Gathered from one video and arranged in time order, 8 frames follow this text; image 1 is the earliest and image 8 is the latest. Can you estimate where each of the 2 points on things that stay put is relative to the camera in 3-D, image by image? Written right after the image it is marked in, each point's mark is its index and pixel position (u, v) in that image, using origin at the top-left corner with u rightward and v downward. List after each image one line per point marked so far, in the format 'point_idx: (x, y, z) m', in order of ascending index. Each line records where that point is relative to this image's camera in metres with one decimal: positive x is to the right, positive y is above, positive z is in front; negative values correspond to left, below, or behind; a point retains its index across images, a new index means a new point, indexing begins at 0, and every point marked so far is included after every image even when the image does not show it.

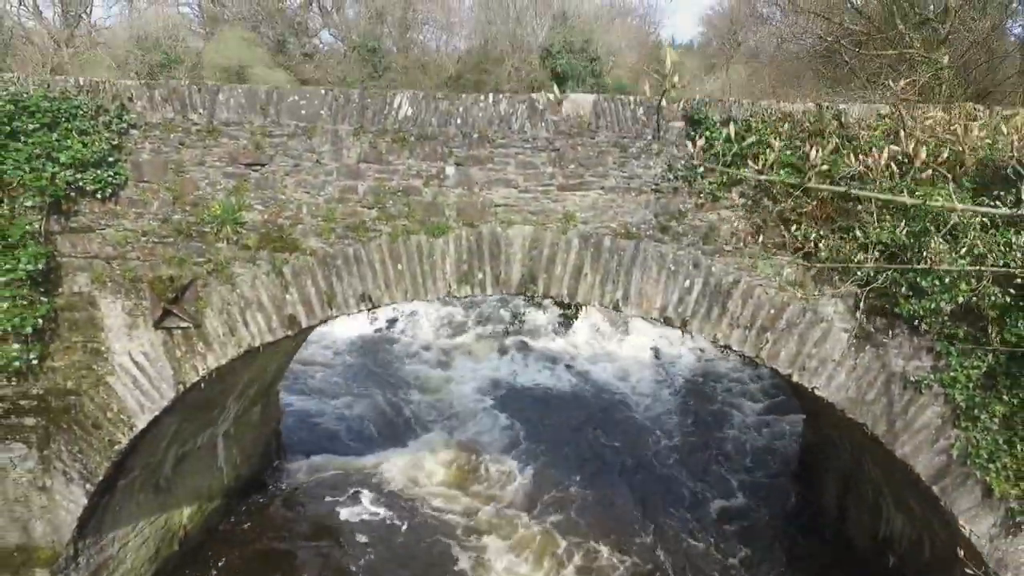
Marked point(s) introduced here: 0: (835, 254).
0: (+1.7, +0.2, +3.2) m
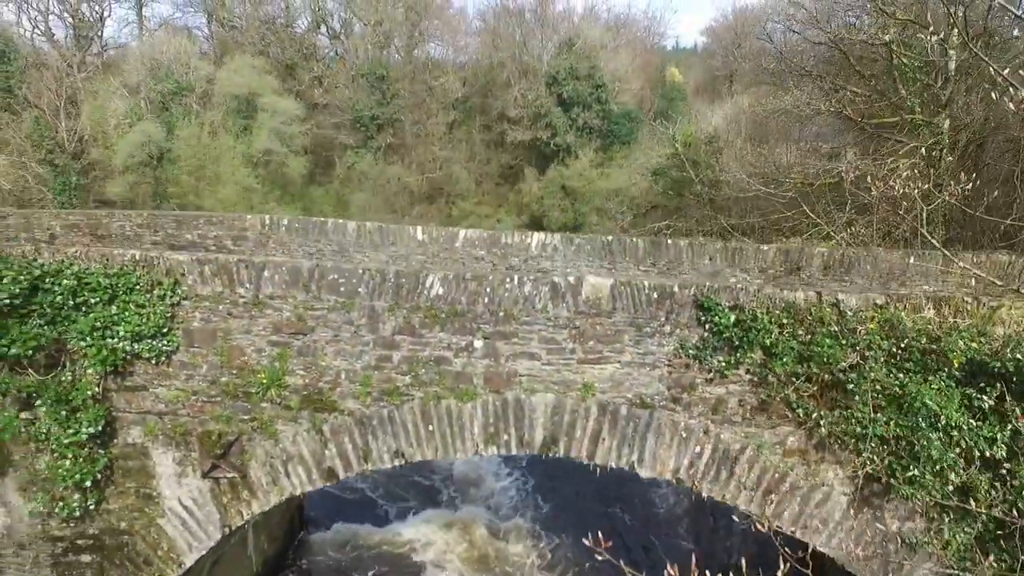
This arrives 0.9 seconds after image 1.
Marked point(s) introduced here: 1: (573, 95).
0: (+1.8, -0.8, +3.5) m
1: (+2.1, +5.7, +24.4) m
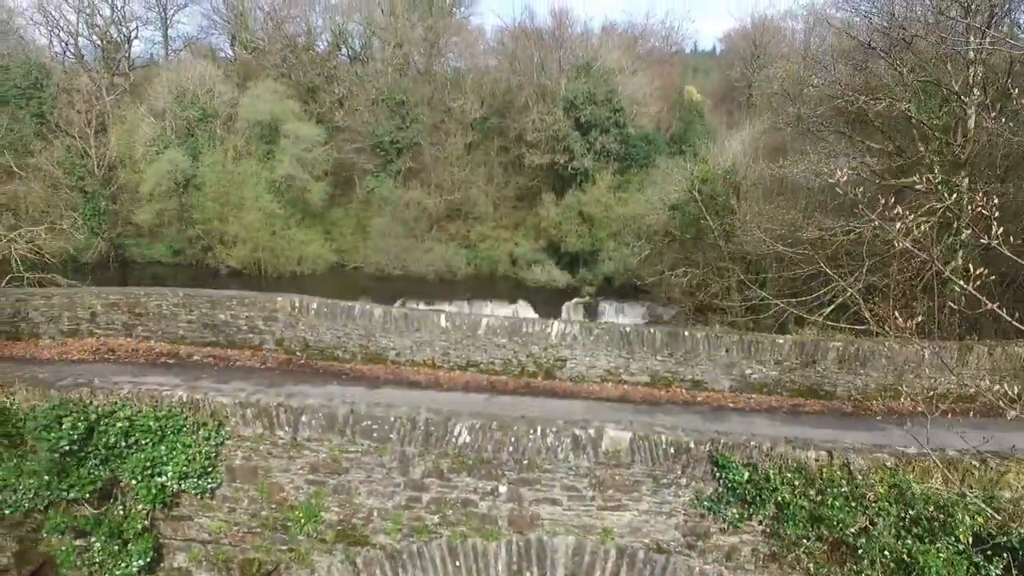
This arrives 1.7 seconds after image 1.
0: (+2.0, -1.8, +3.6) m
1: (+2.9, +4.8, +24.6) m
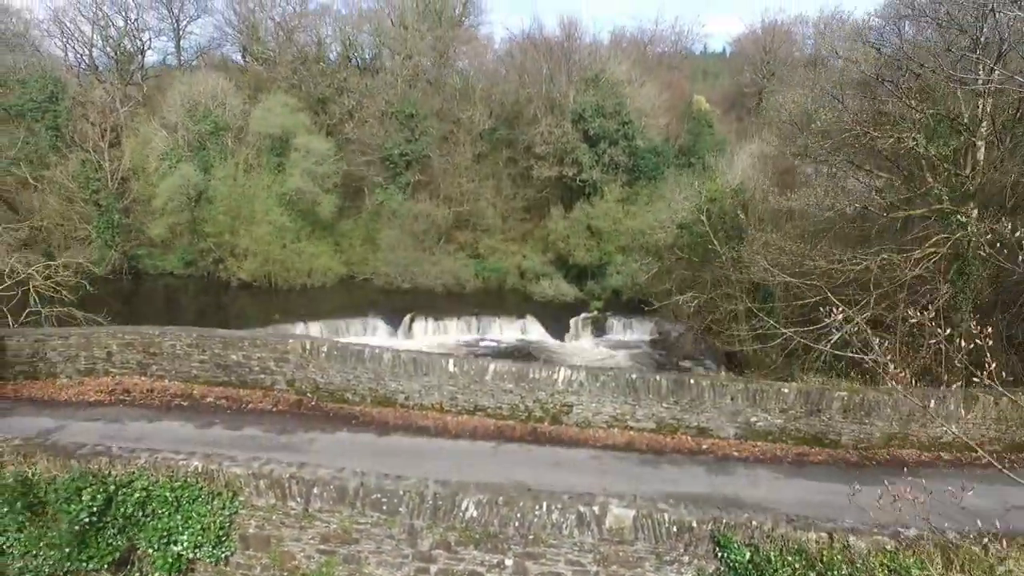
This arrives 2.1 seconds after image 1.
0: (+2.0, -2.3, +3.7) m
1: (+3.2, +4.3, +24.6) m
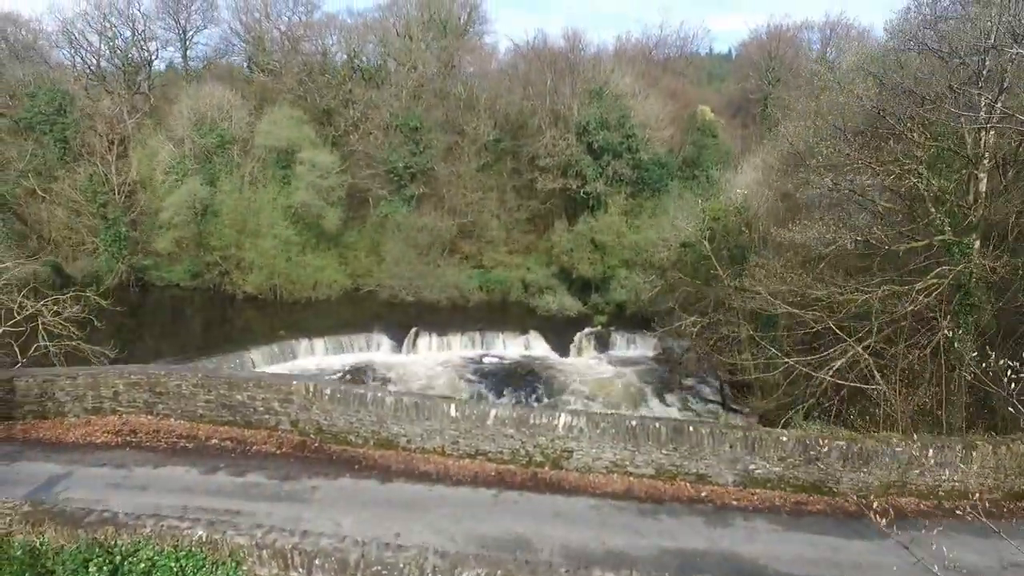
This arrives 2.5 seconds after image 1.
0: (+2.0, -2.8, +3.8) m
1: (+3.4, +3.8, +24.7) m
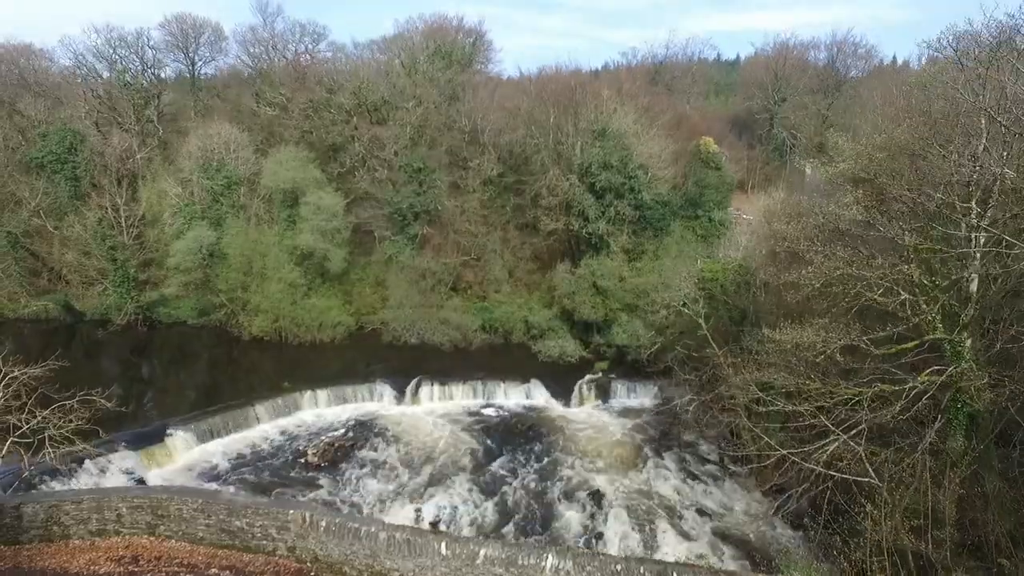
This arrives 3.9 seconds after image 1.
0: (+1.8, -4.4, +3.9) m
1: (+3.5, +2.1, +24.8) m
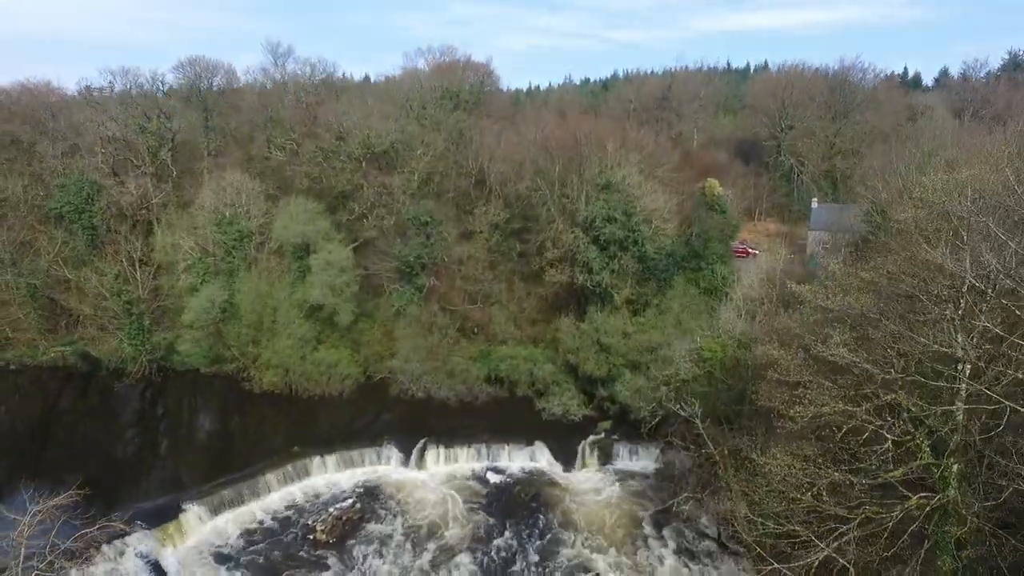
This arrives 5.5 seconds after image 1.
0: (+1.7, -6.6, +4.3) m
1: (+3.7, -0.1, +25.2) m
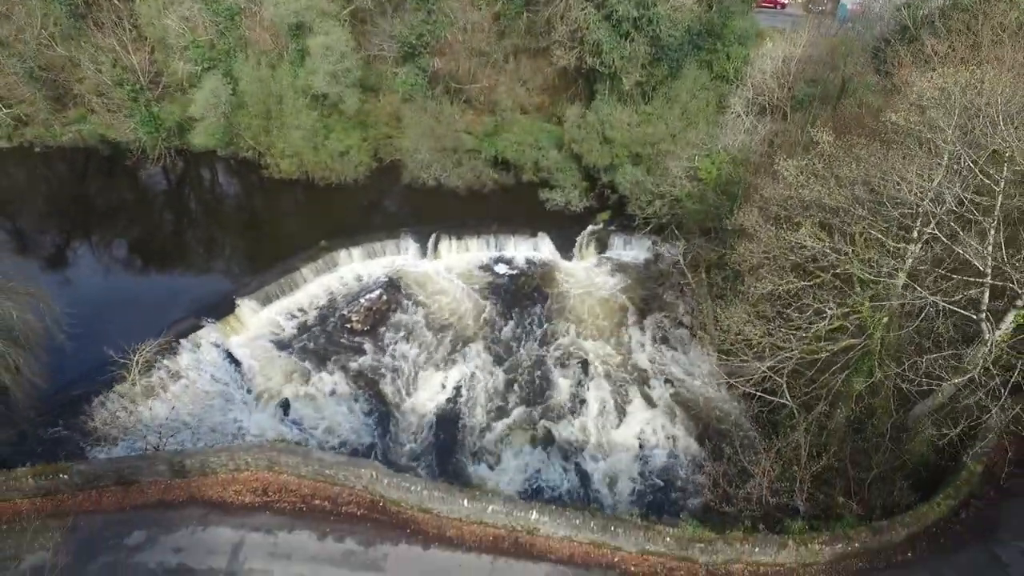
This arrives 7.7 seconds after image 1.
0: (+1.7, -6.5, +8.6) m
1: (+3.9, +8.5, +24.5) m
